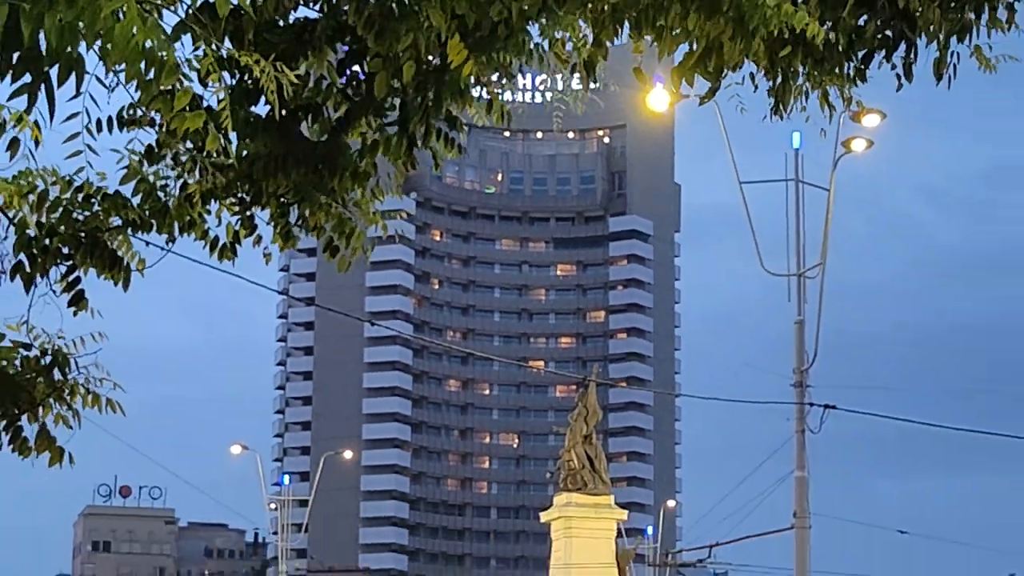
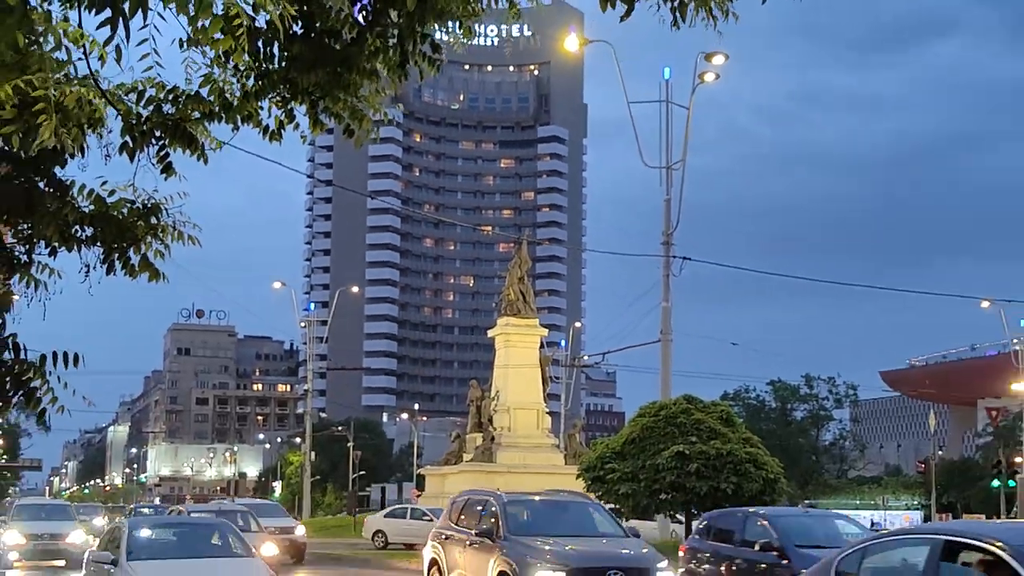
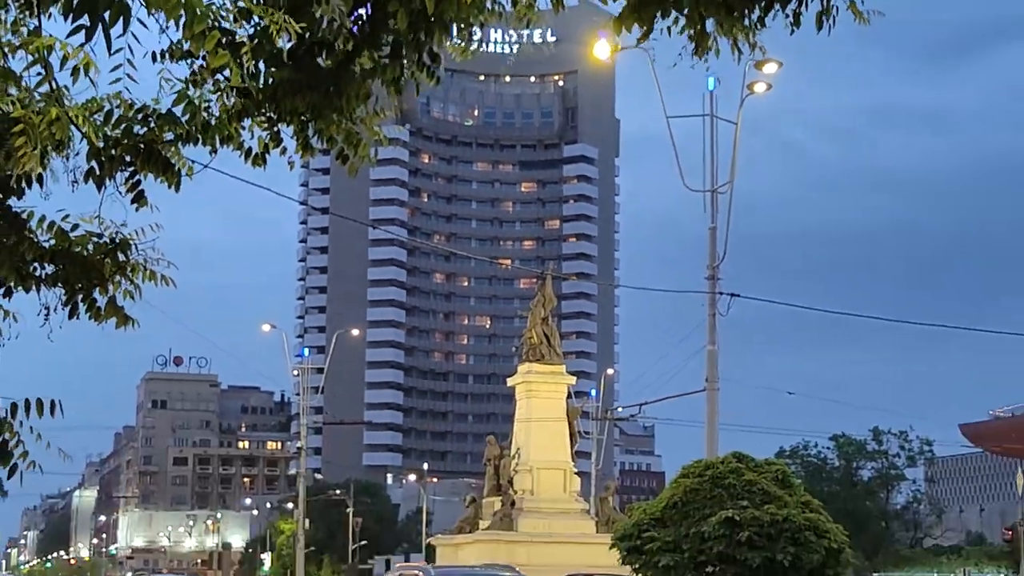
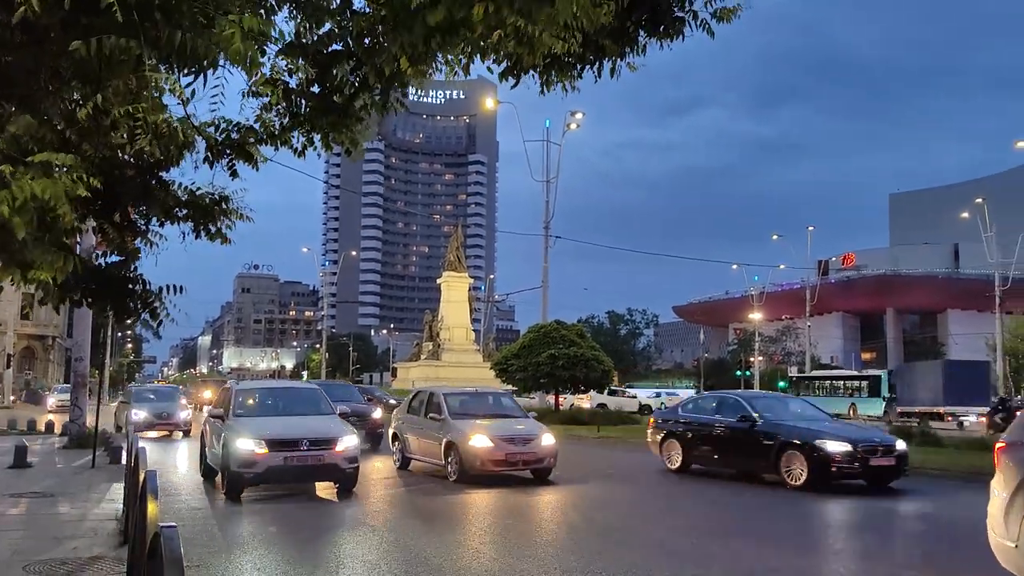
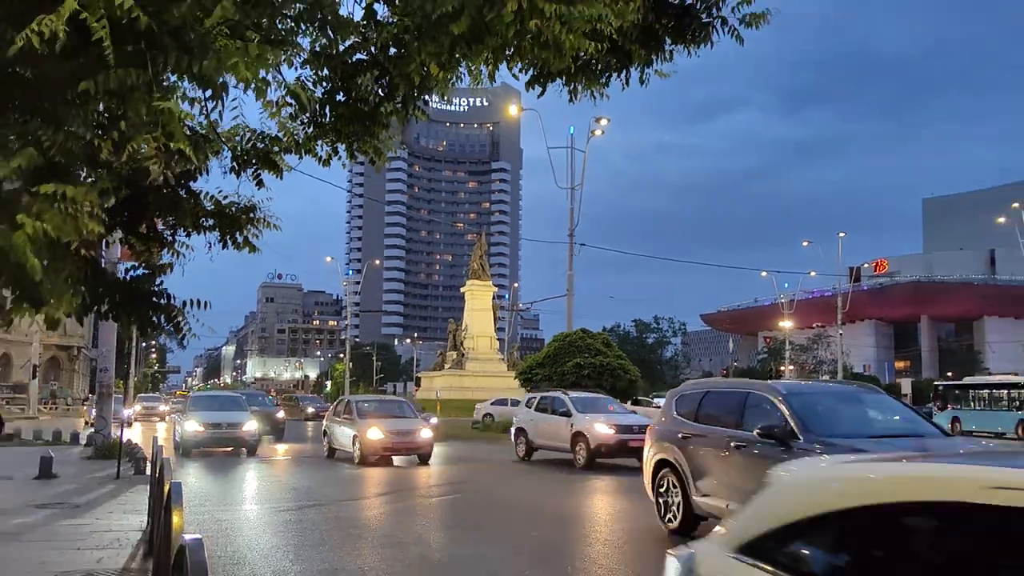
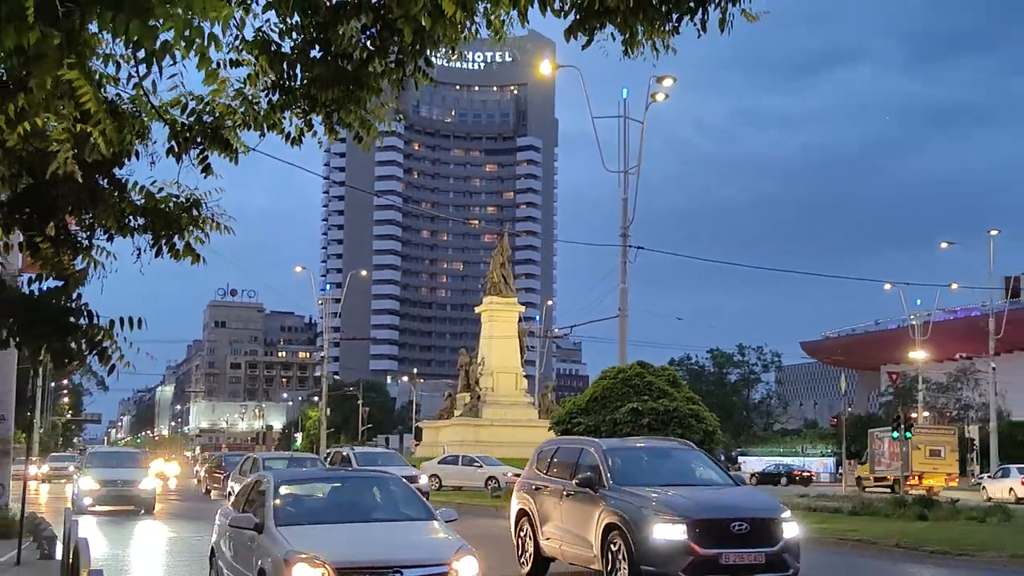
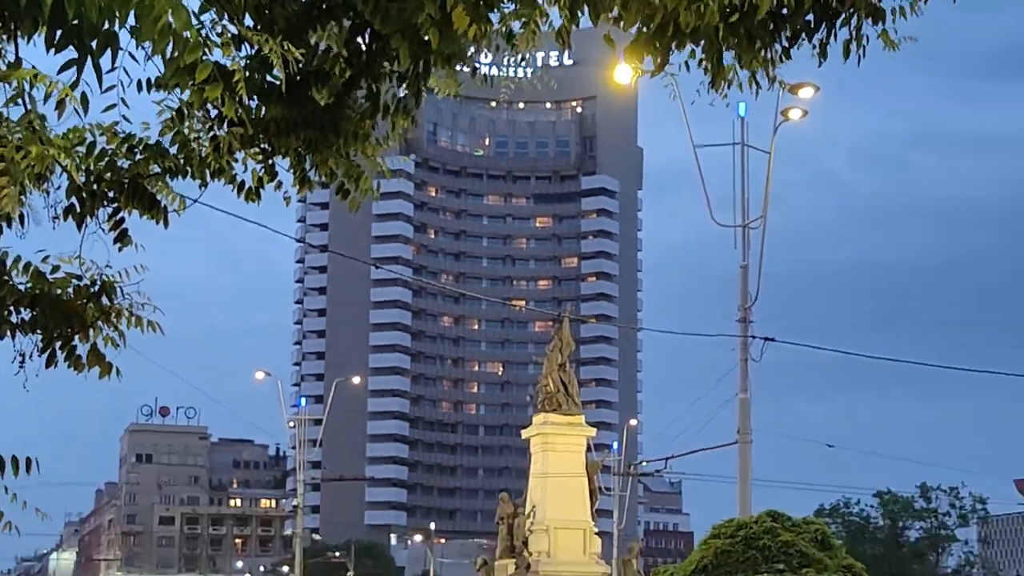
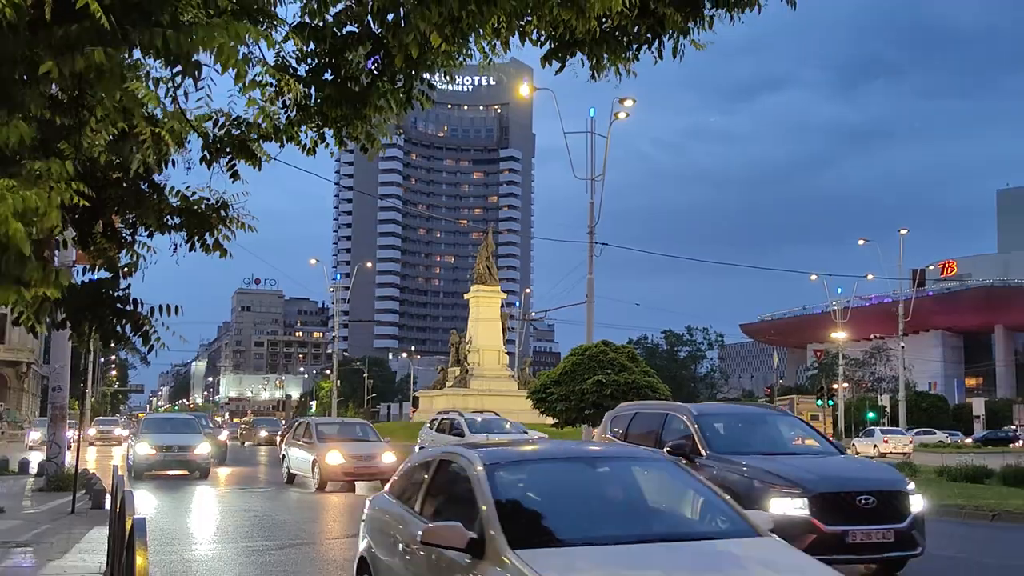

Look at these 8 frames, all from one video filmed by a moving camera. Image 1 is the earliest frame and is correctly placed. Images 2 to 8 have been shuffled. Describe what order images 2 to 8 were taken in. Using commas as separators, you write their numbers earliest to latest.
7, 3, 2, 6, 8, 5, 4
